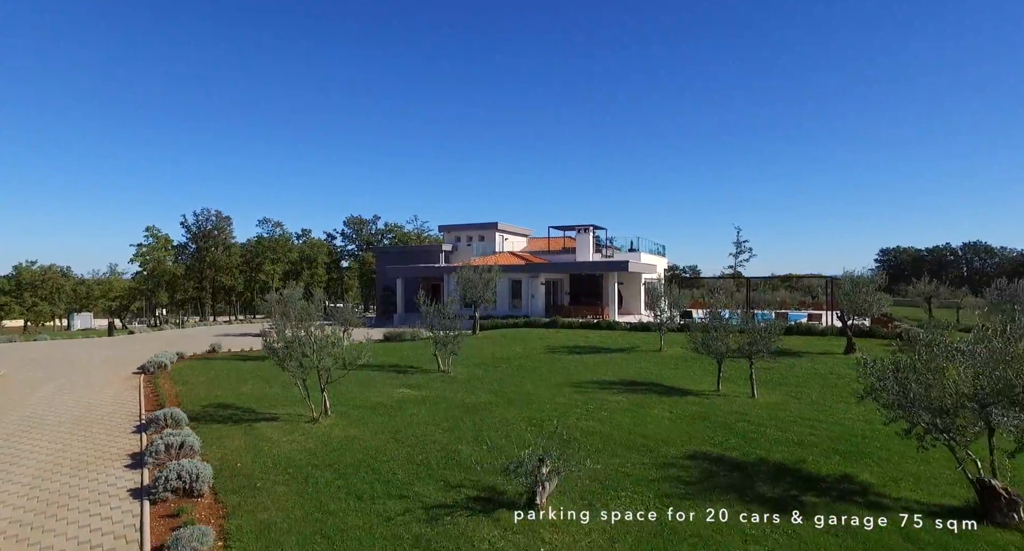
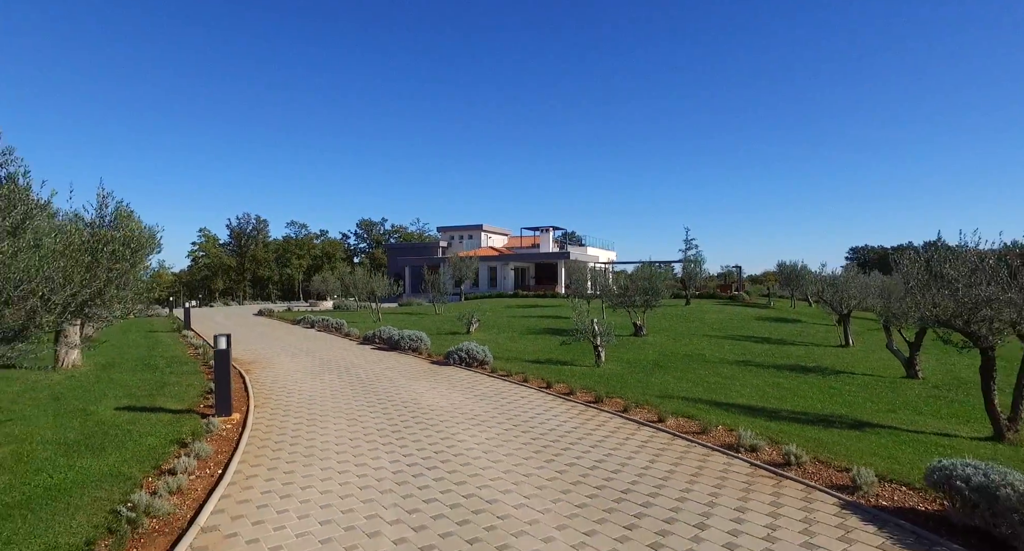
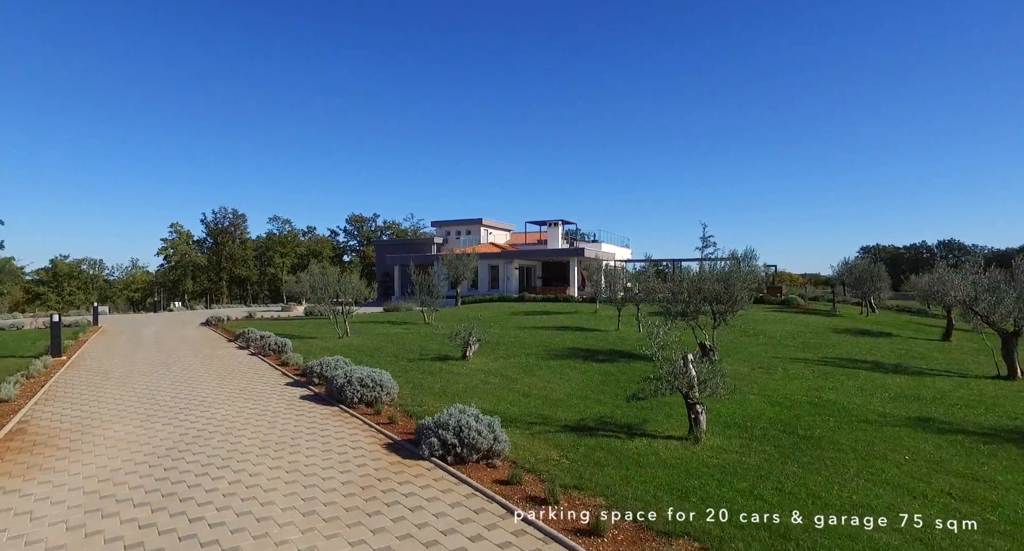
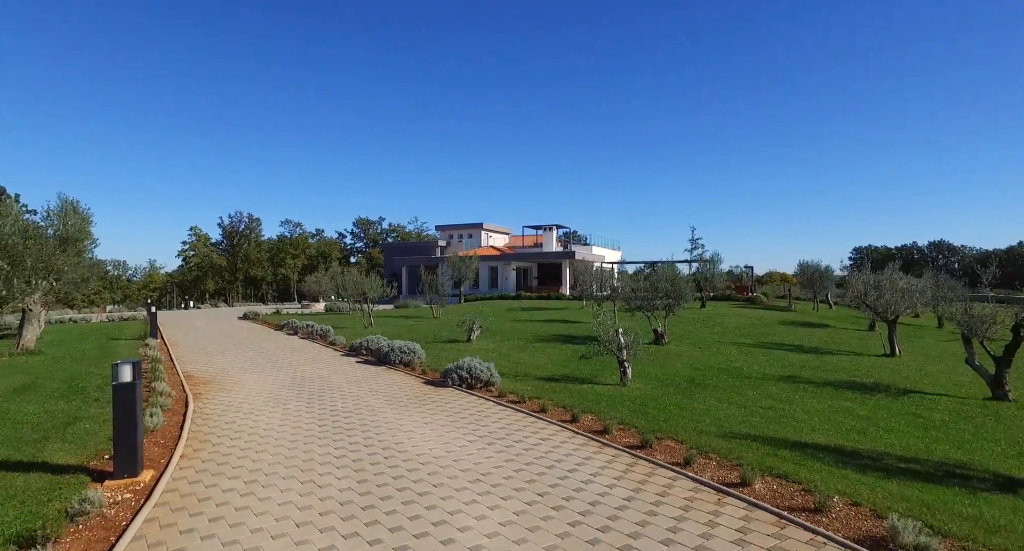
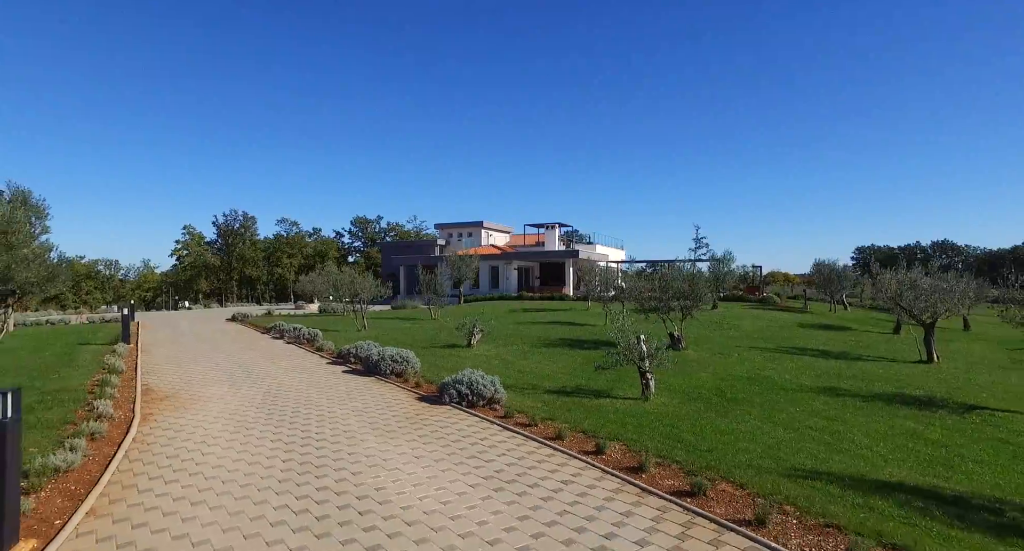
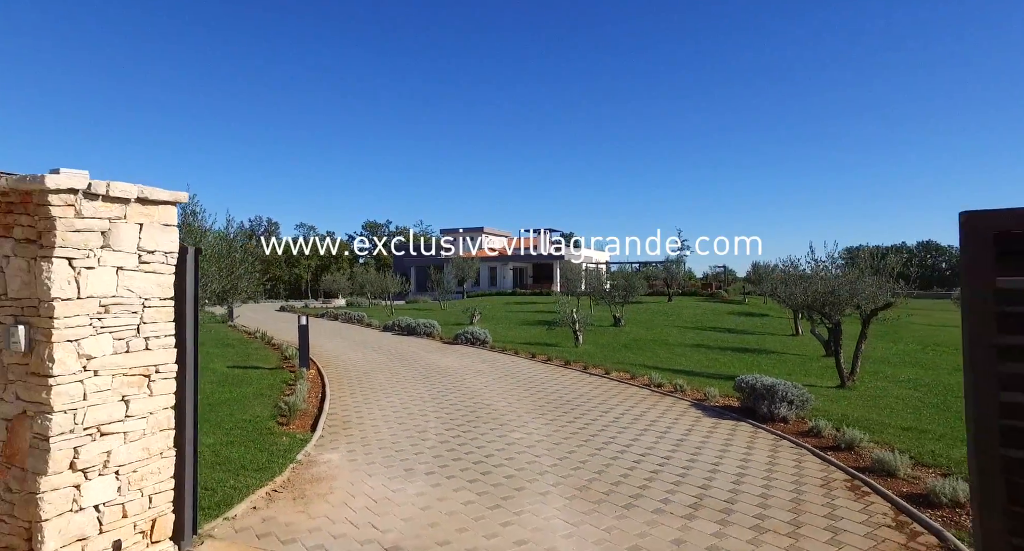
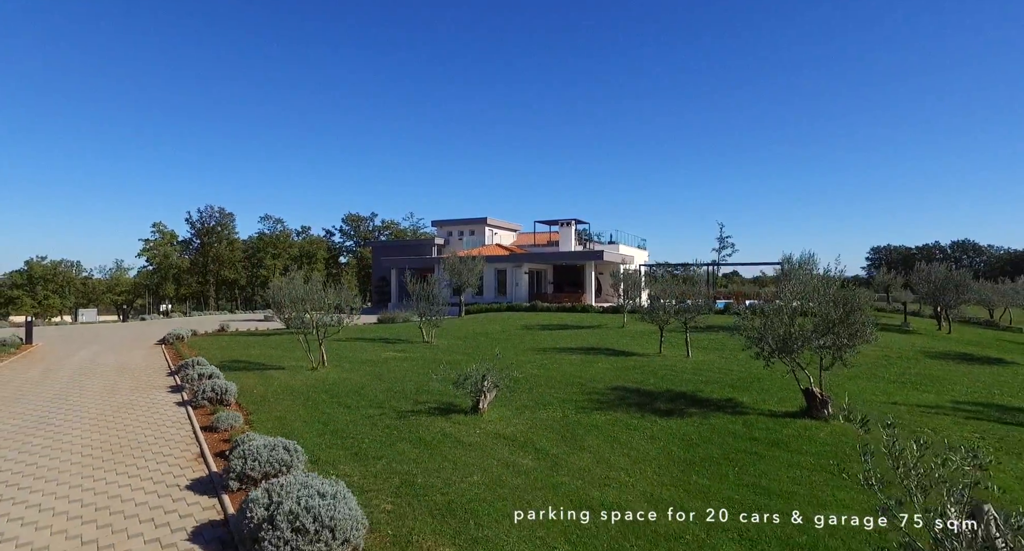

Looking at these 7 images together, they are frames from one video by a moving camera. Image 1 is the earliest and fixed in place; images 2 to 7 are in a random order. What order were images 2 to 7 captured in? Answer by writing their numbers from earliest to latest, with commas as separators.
7, 3, 5, 4, 2, 6
